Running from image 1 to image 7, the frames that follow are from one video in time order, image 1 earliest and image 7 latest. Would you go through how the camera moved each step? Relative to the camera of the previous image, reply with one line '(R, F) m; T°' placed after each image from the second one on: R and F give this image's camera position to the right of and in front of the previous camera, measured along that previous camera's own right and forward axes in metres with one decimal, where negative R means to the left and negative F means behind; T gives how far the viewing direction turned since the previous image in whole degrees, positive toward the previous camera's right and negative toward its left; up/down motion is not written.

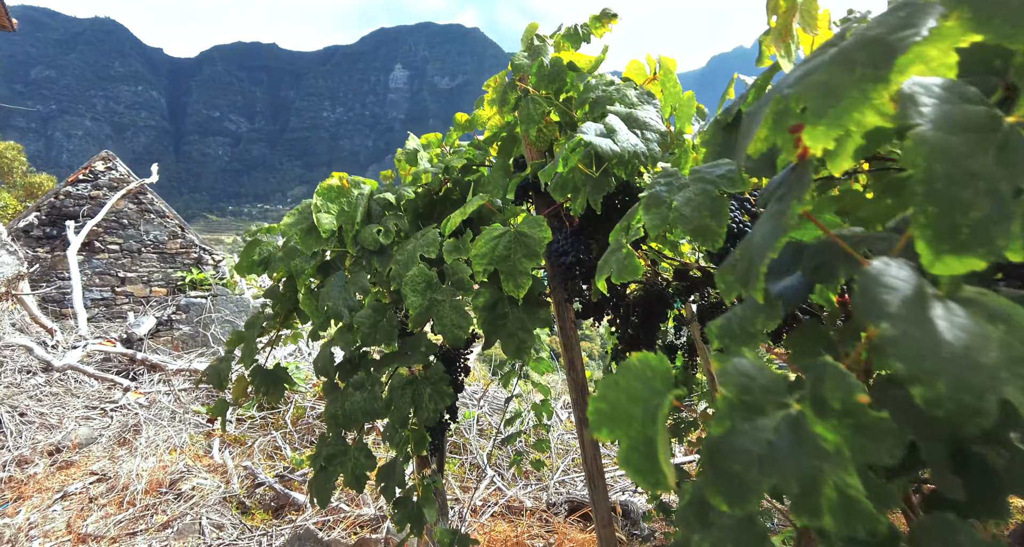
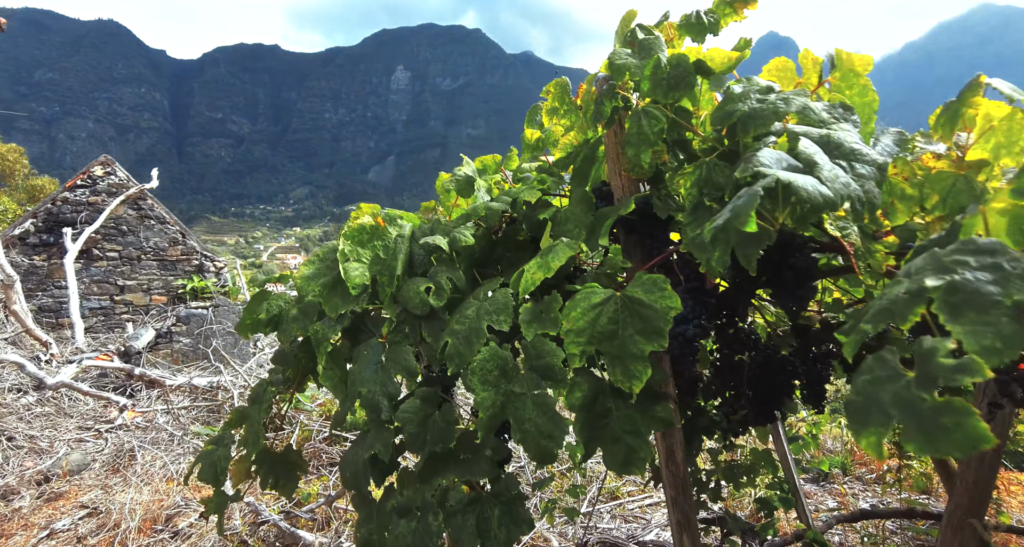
(-0.2, +0.3) m; 0°
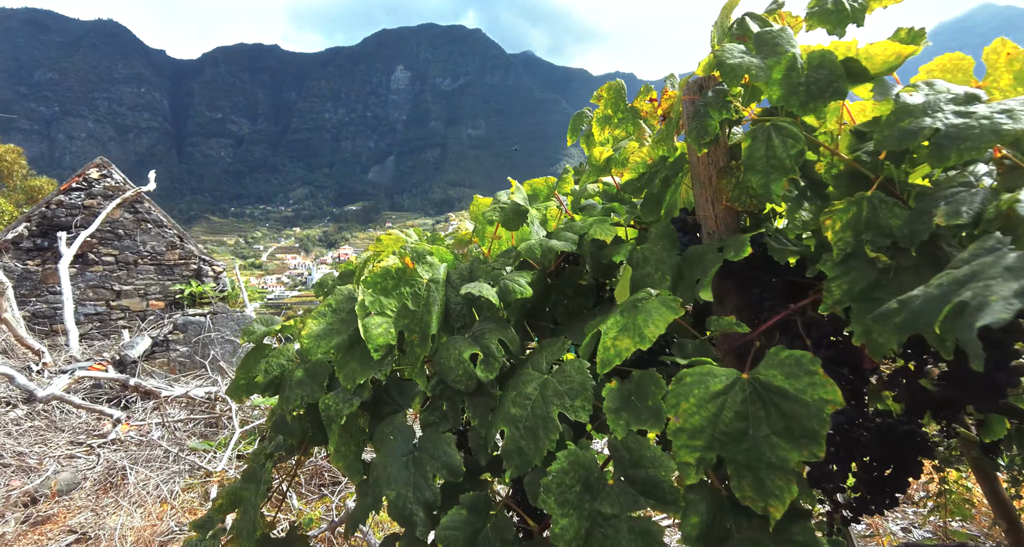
(-0.1, +0.2) m; 0°
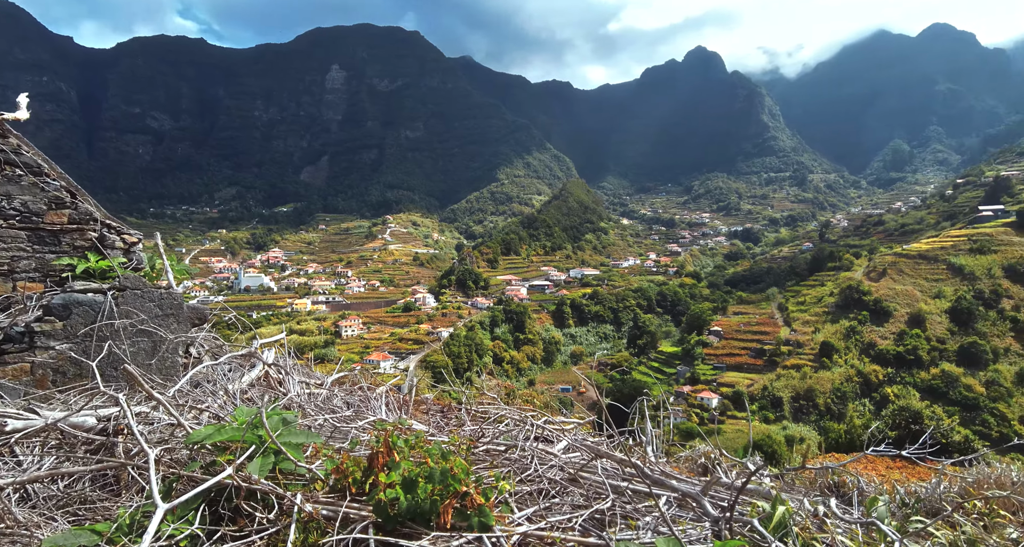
(-1.4, +3.0) m; +6°
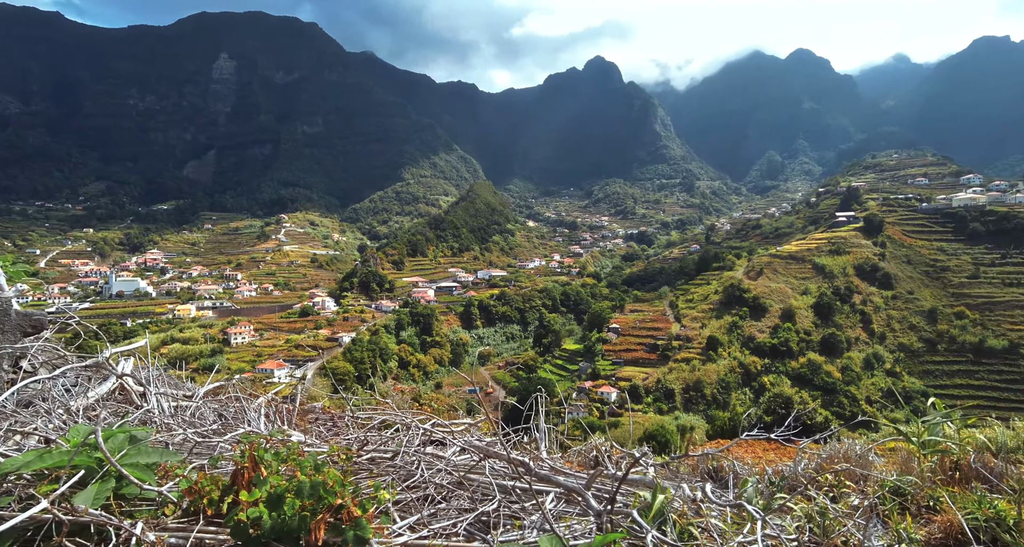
(+0.1, +0.1) m; +9°
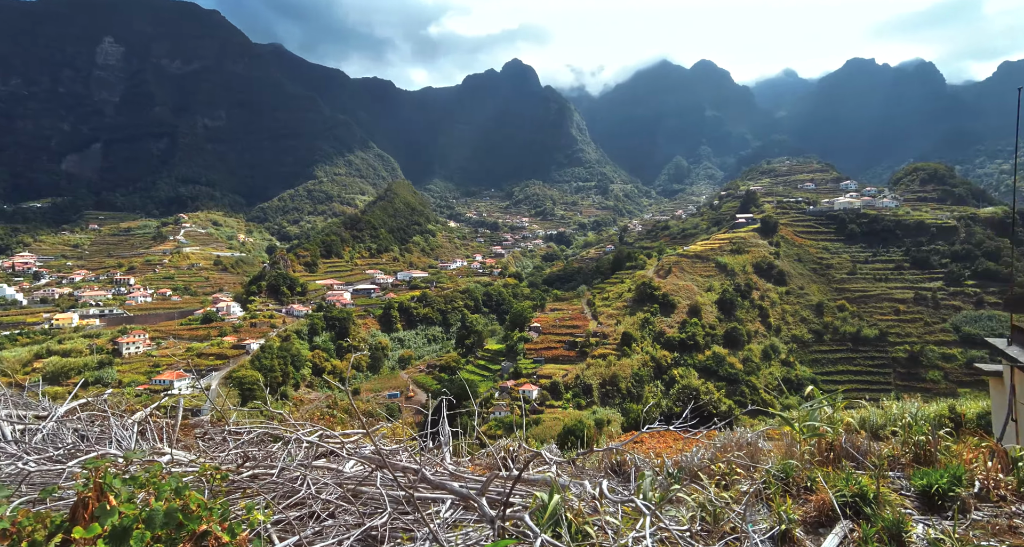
(+0.2, +0.1) m; +8°
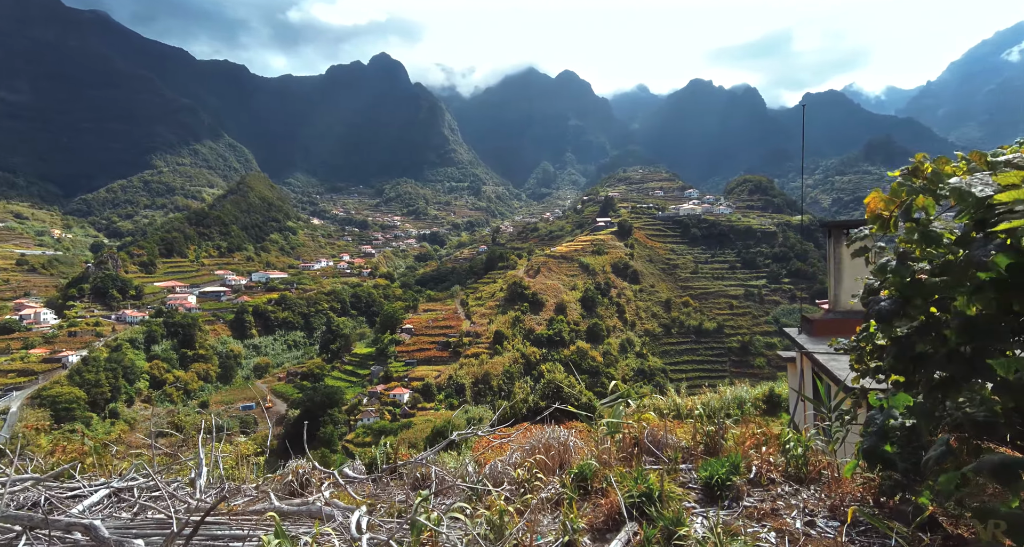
(+0.8, +0.5) m; +13°
